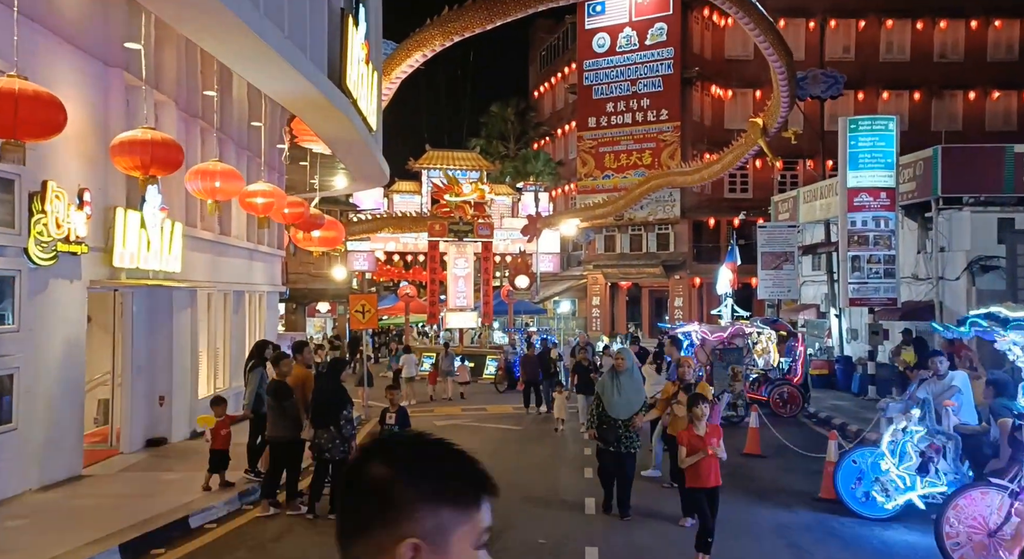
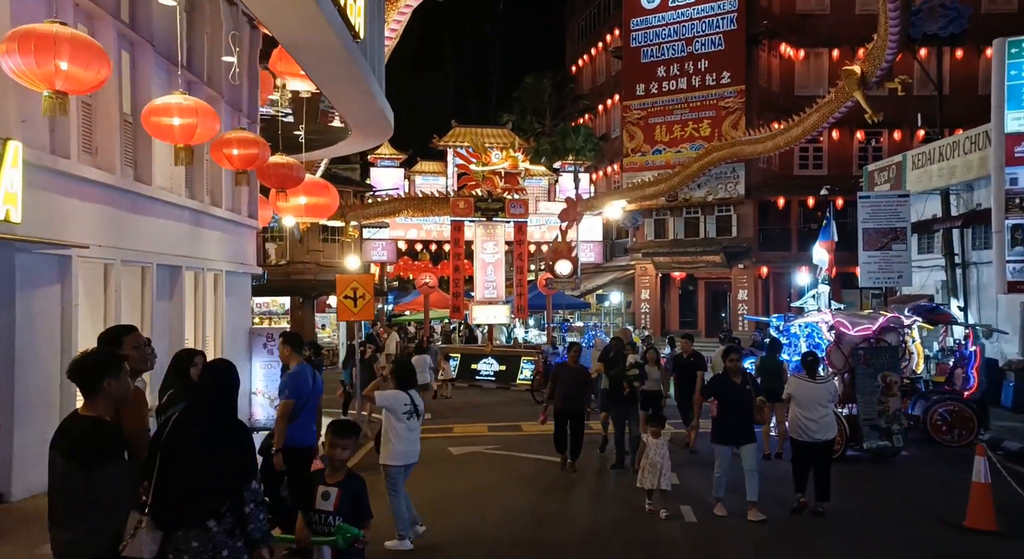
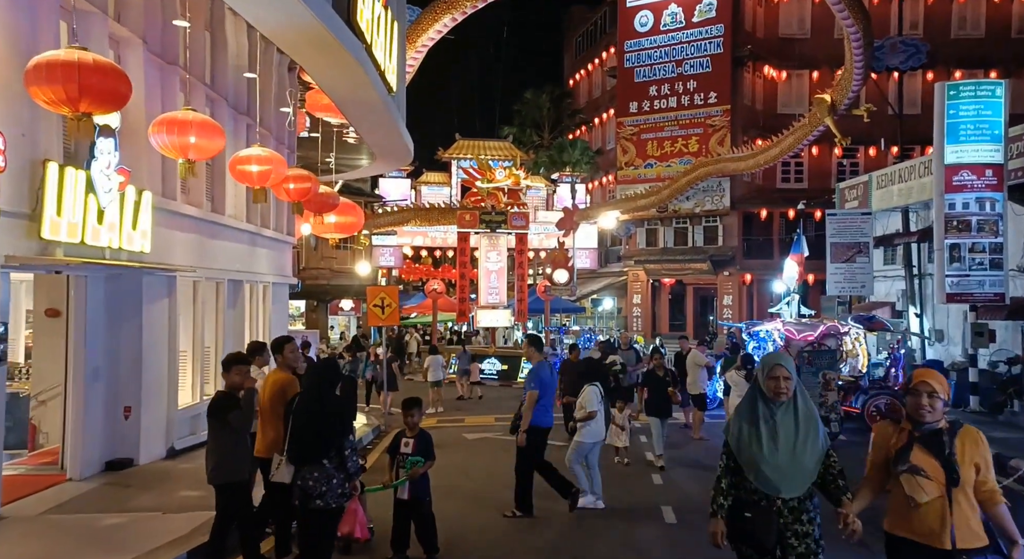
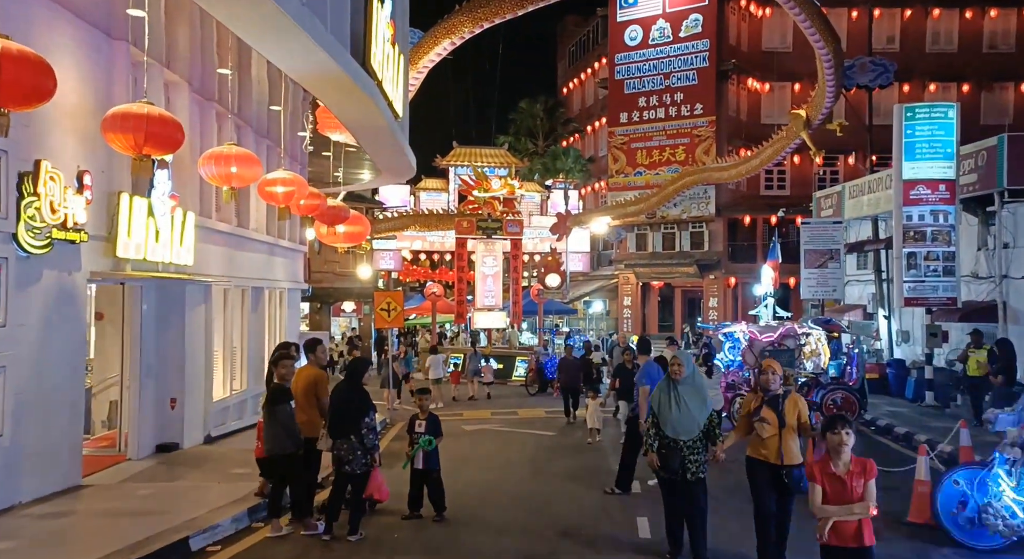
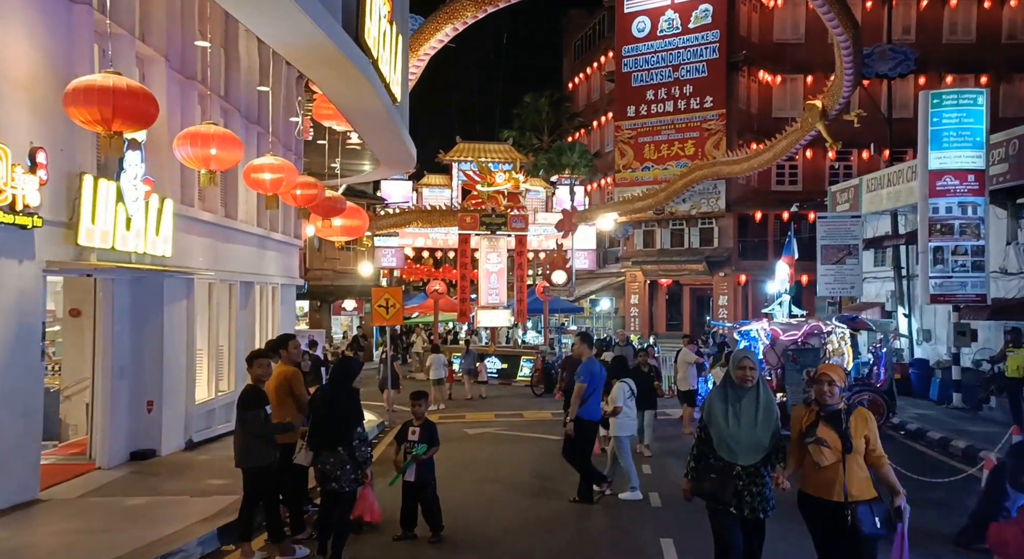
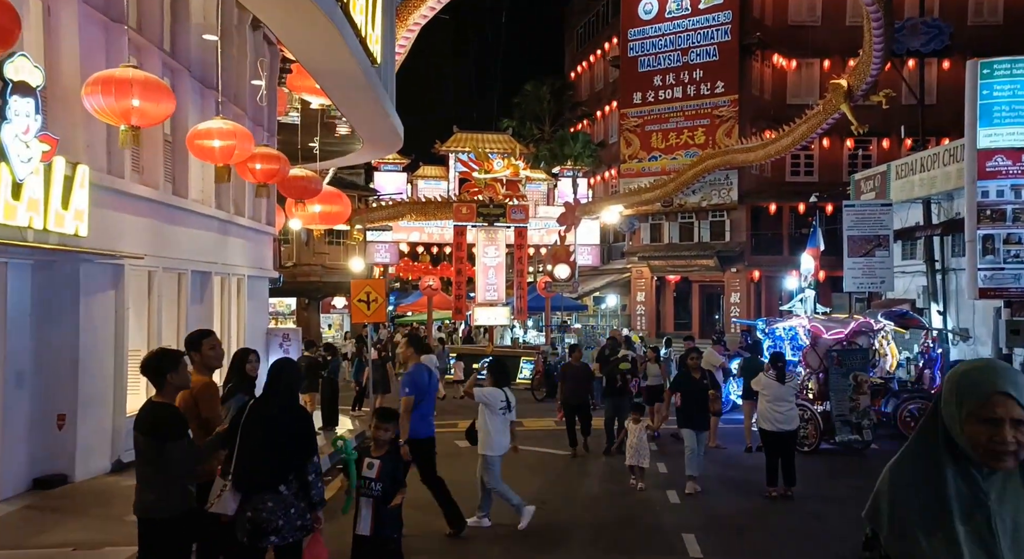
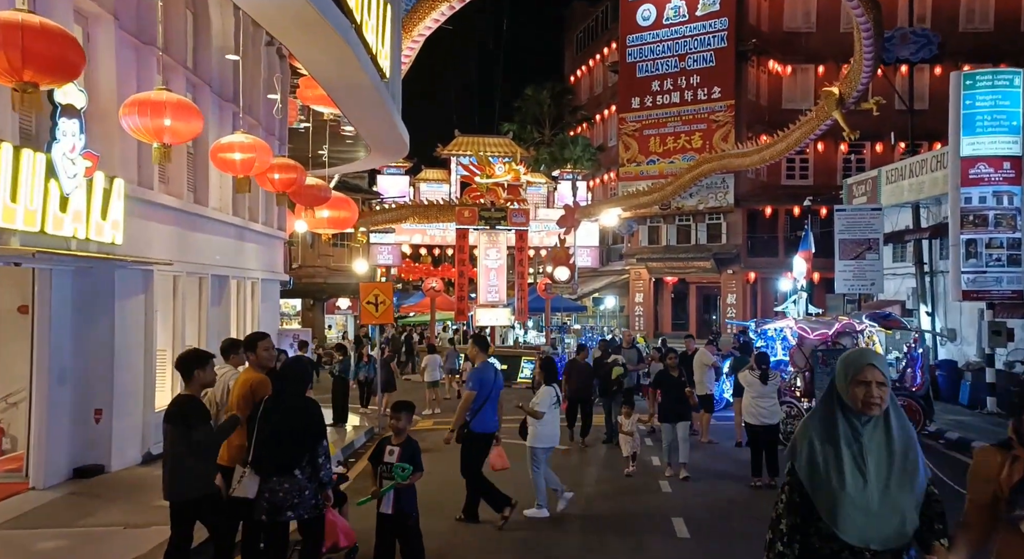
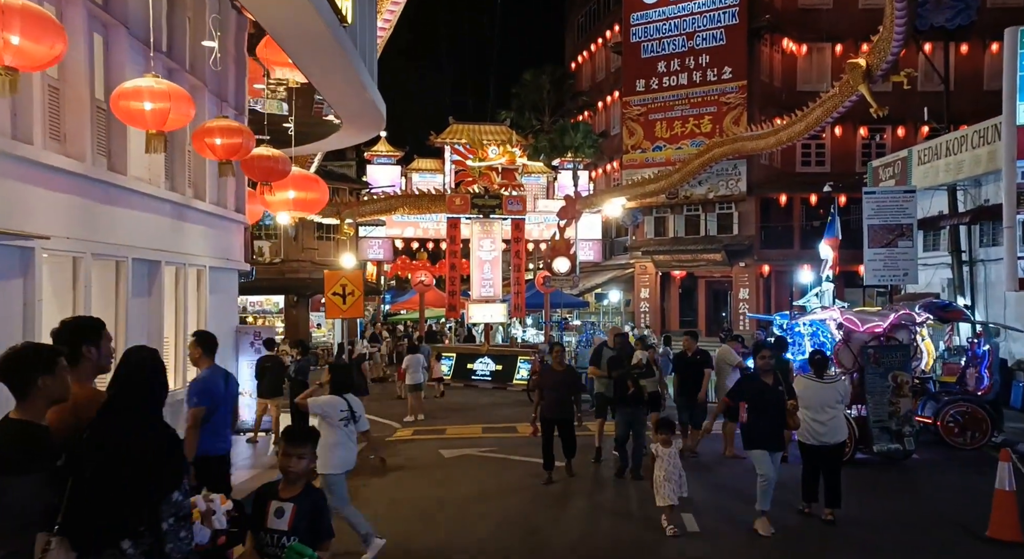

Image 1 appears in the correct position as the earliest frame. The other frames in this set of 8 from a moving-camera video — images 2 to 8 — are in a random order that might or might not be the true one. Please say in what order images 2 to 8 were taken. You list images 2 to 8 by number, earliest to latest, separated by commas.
4, 5, 3, 7, 6, 2, 8
